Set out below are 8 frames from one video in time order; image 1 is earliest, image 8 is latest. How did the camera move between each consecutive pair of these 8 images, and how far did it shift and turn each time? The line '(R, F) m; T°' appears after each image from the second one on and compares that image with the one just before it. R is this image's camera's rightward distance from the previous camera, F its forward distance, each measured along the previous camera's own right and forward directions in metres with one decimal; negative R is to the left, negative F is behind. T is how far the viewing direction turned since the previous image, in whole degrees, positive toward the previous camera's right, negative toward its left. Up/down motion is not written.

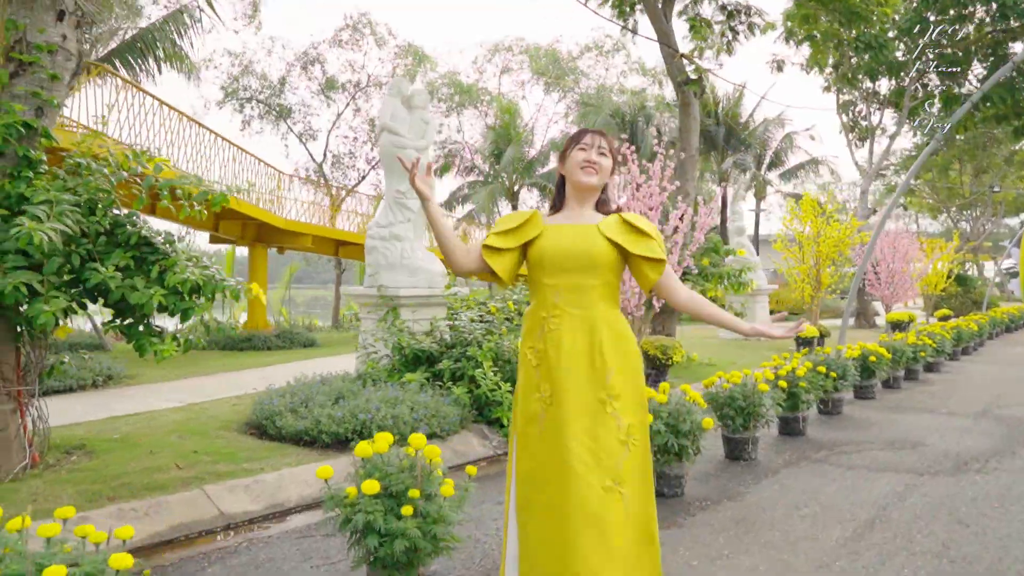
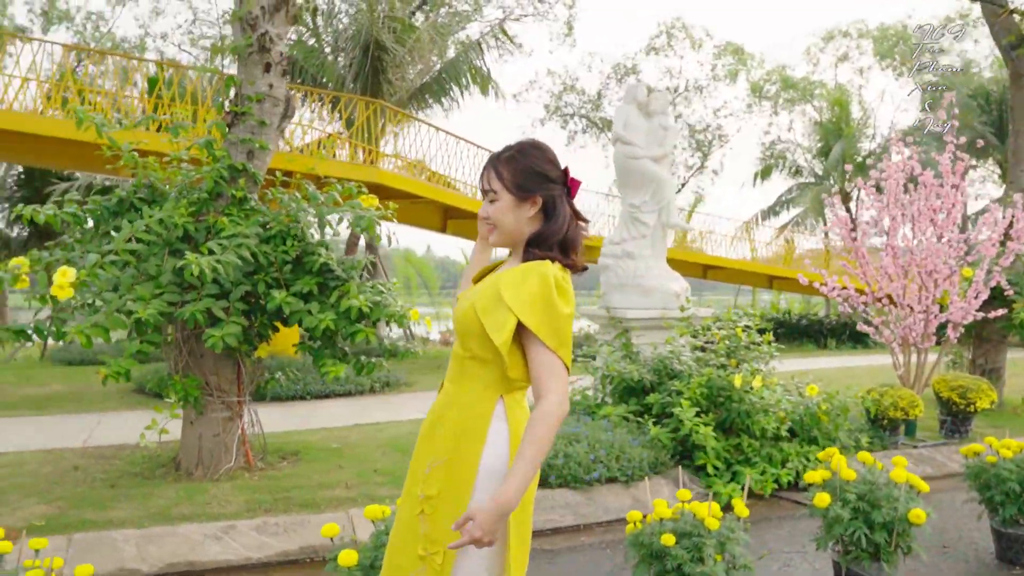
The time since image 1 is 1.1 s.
(+1.1, +0.8) m; -26°
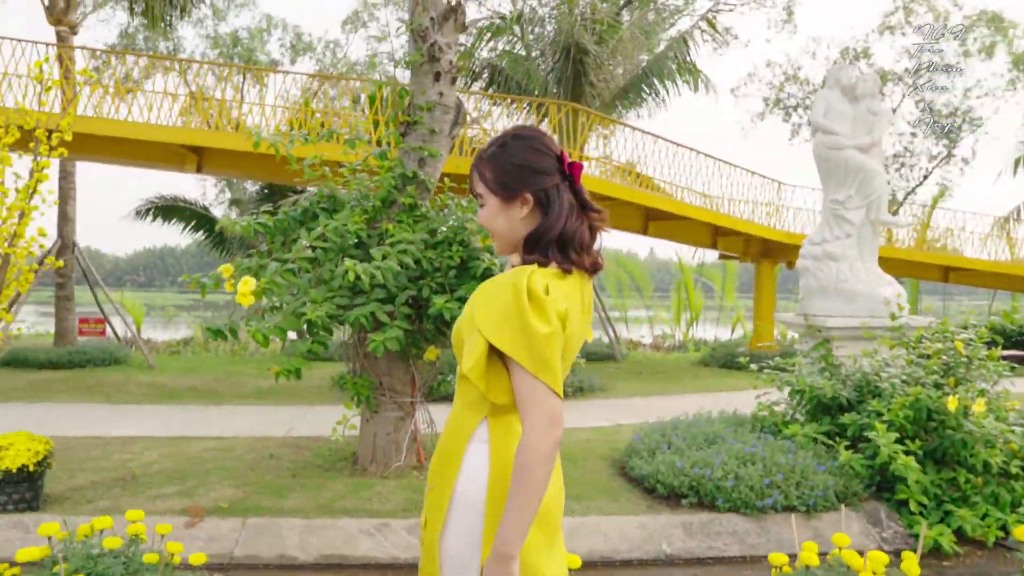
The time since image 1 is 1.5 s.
(+0.4, +0.3) m; -16°
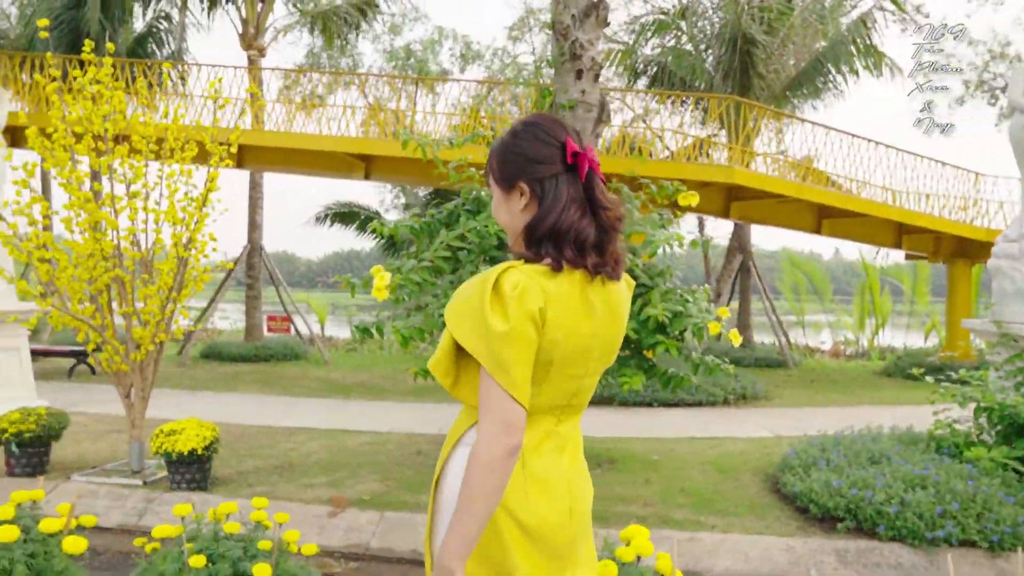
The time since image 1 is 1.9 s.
(+0.2, +0.1) m; -13°
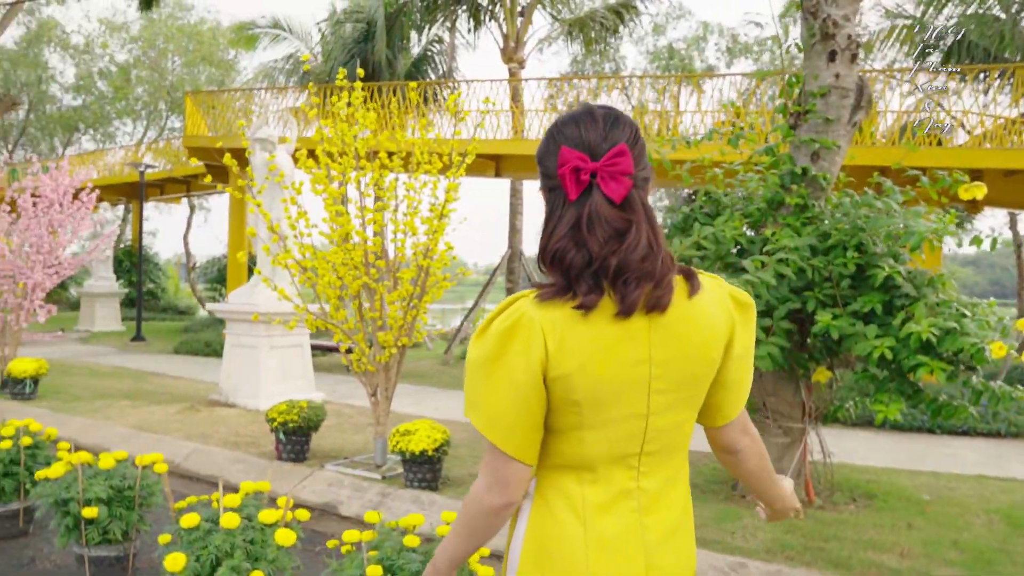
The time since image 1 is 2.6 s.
(+0.2, +0.3) m; -20°
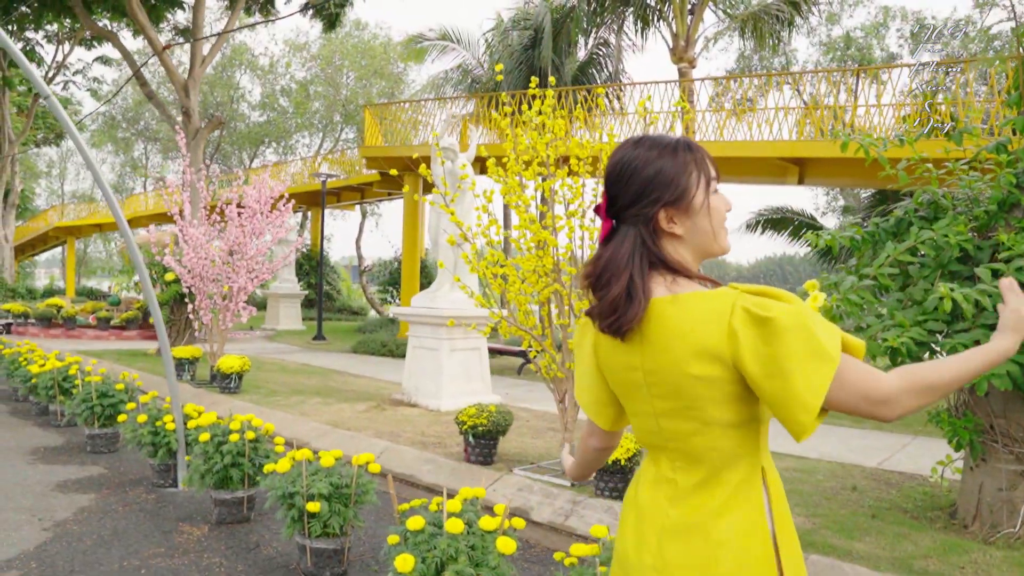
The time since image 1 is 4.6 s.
(-0.3, 0.0) m; -11°
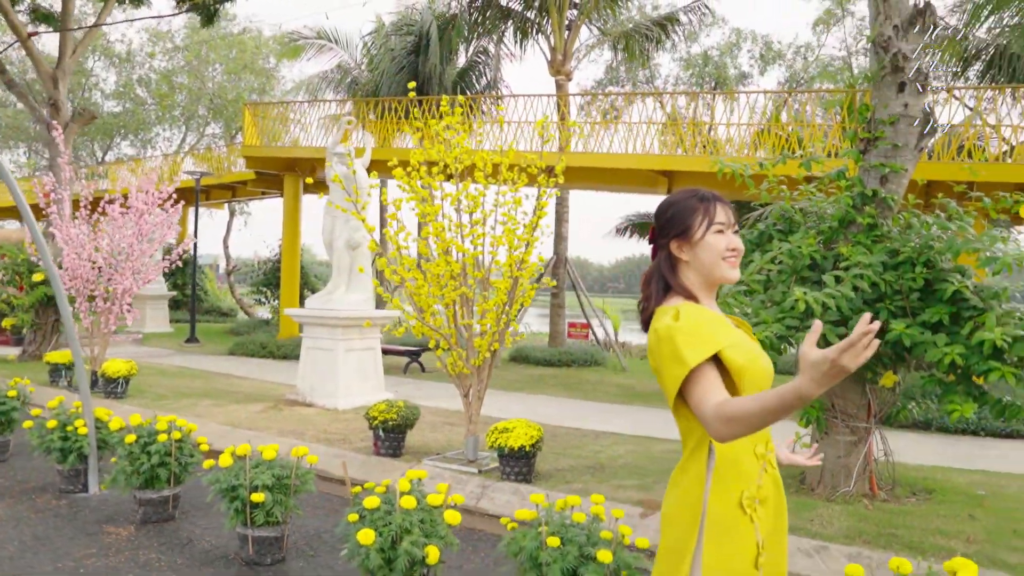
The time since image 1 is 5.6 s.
(-0.3, -0.4) m; +10°
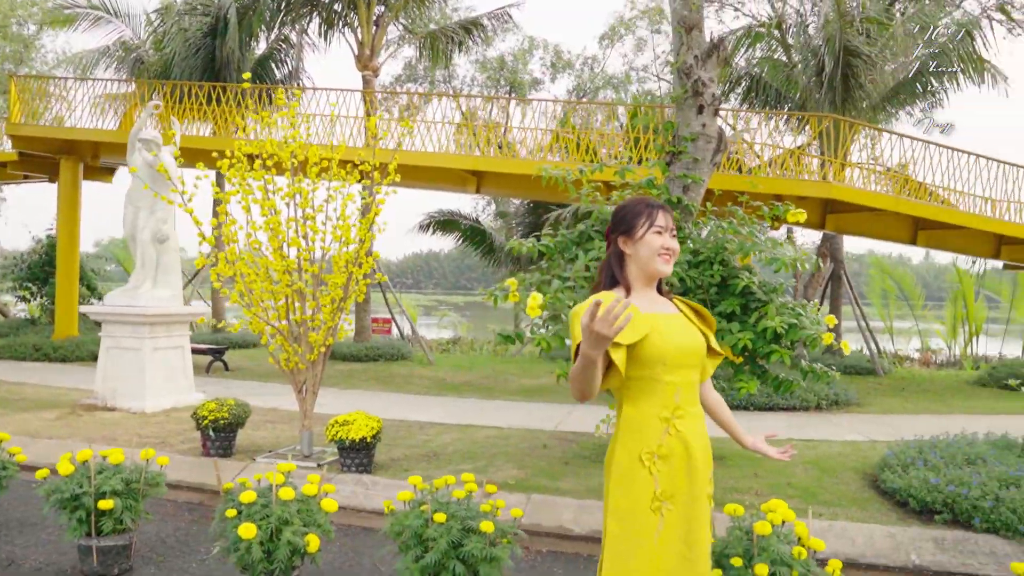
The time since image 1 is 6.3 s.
(-0.4, -0.2) m; +16°
